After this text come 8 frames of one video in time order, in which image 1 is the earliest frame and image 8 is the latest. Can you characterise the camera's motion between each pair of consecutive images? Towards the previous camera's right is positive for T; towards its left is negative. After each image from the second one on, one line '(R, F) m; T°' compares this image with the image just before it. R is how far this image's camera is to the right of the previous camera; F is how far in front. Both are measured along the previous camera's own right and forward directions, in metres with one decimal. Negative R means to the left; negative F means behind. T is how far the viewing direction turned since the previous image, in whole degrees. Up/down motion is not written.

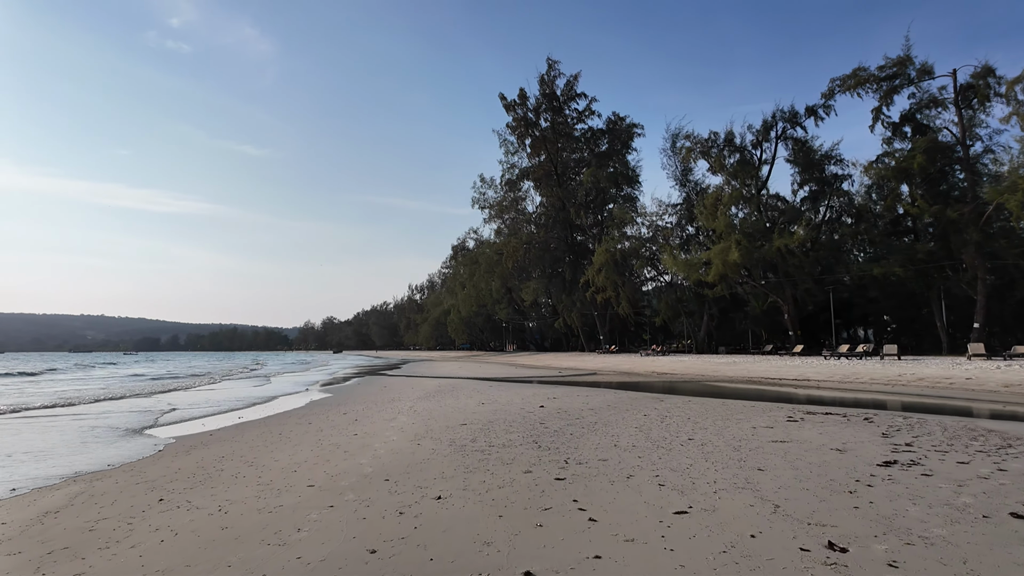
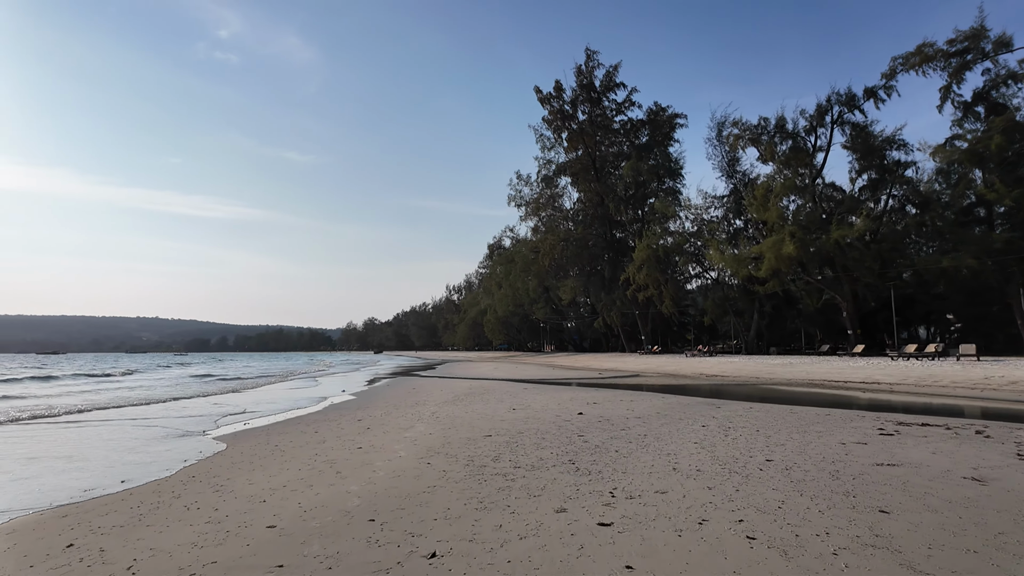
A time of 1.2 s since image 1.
(+0.1, +1.4) m; -4°
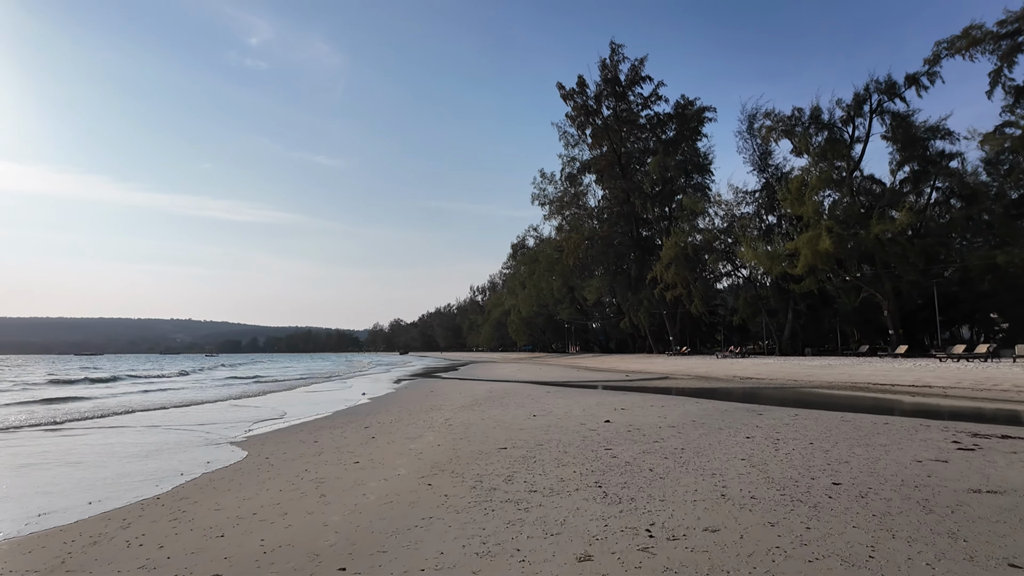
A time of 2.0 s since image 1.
(+0.1, +0.9) m; -2°
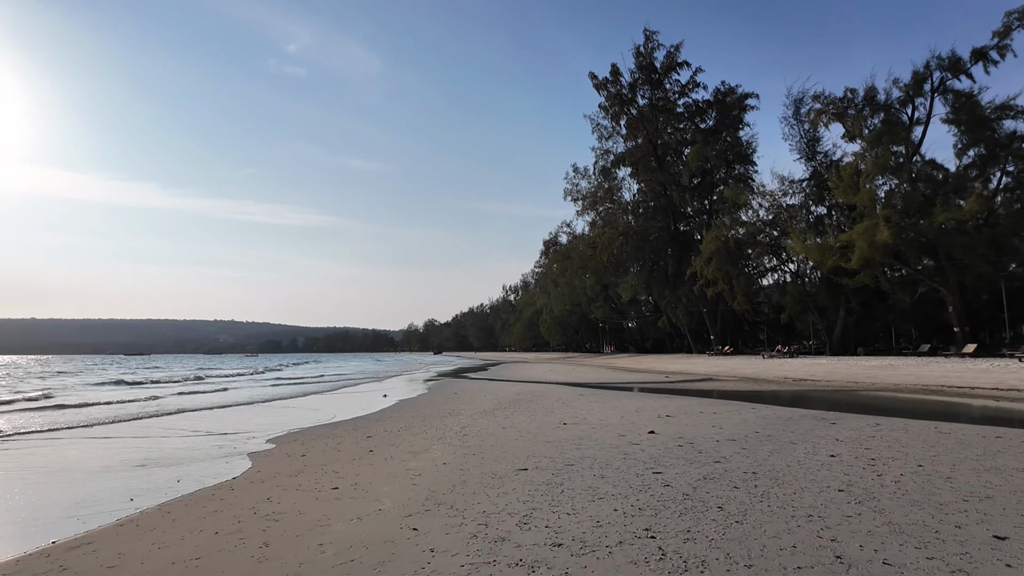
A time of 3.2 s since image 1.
(+0.1, +1.4) m; -3°
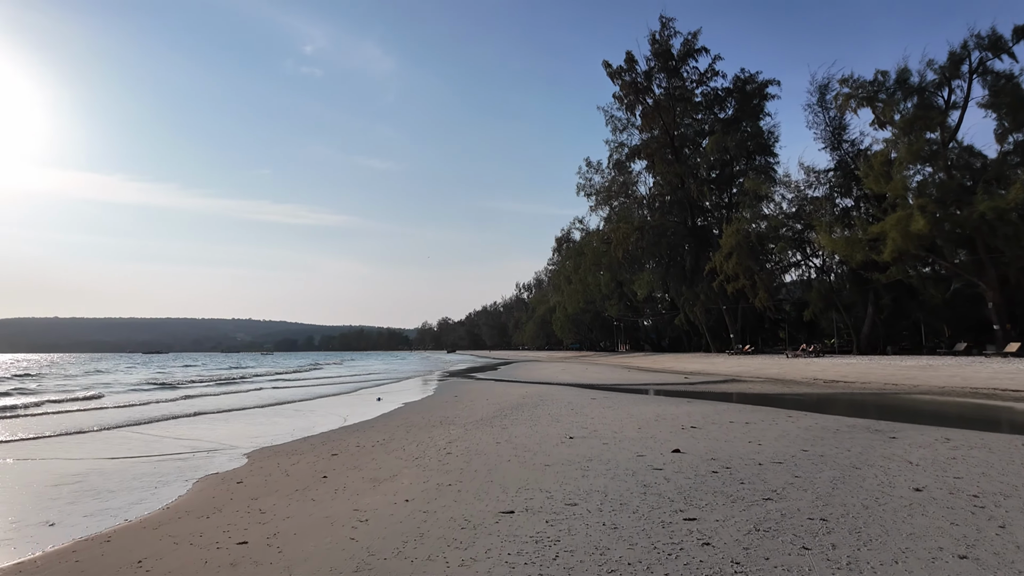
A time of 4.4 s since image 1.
(+0.2, +1.4) m; -1°
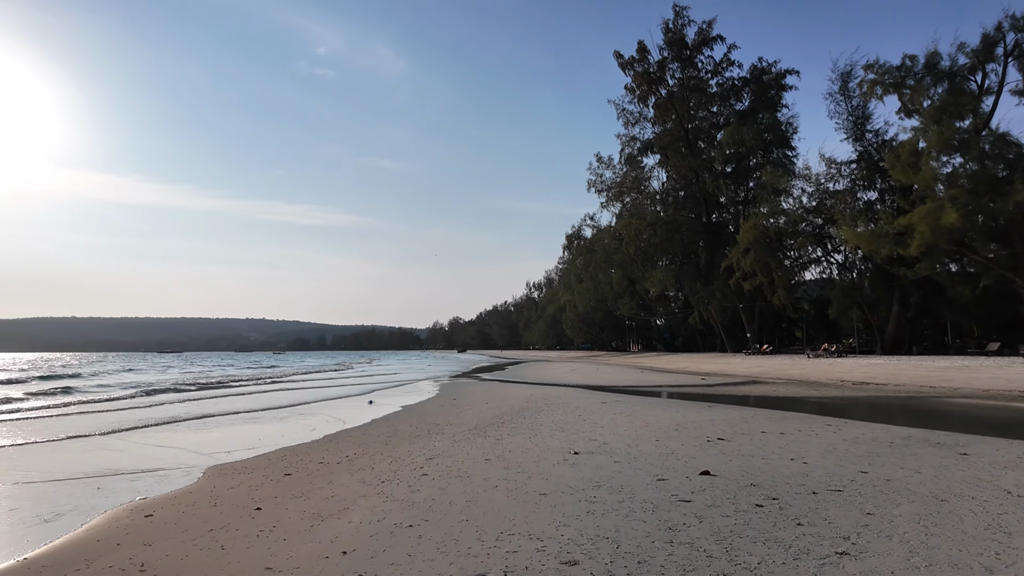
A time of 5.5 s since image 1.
(+0.2, +1.2) m; -1°
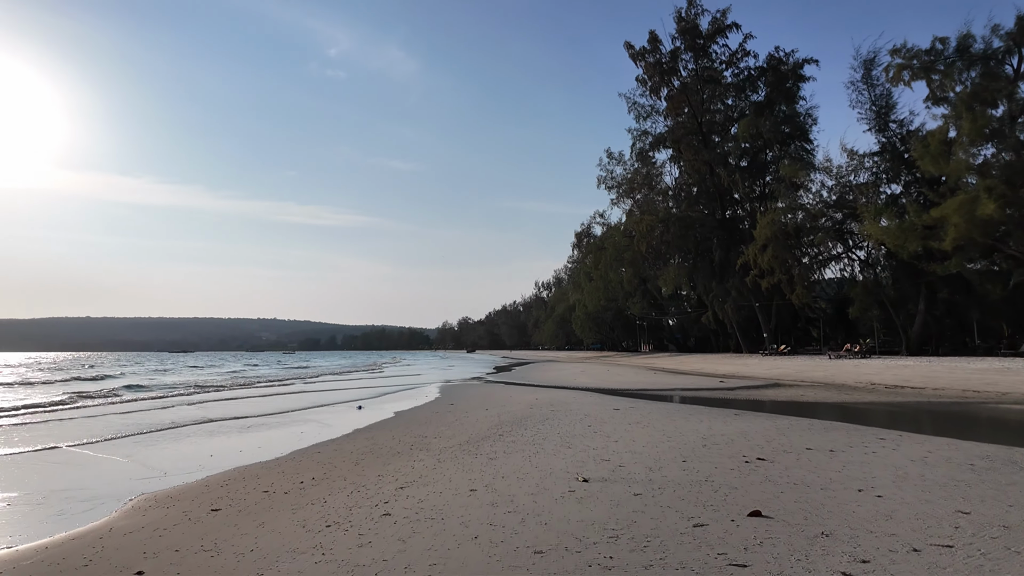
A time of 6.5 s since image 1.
(+0.1, +1.2) m; -1°
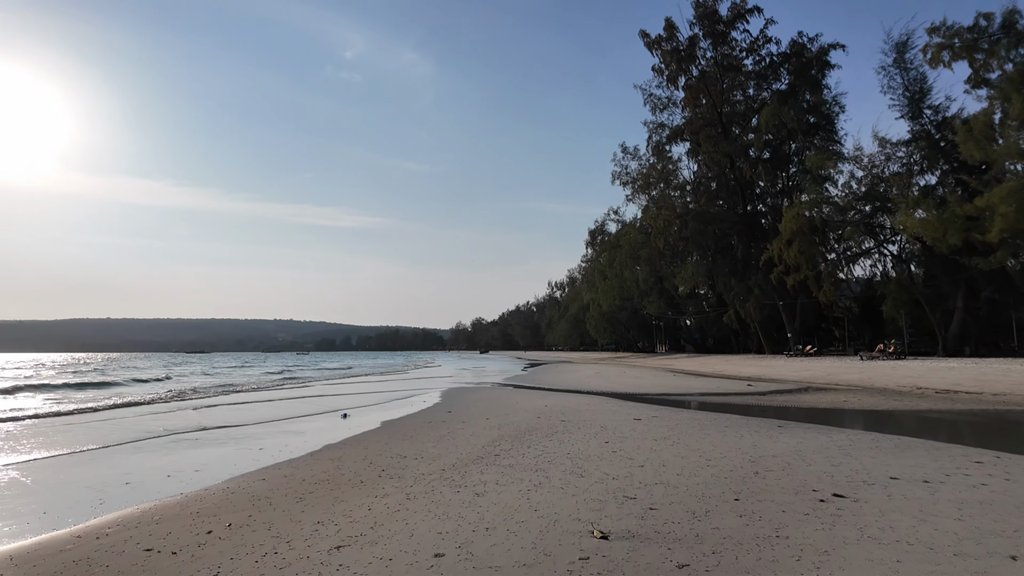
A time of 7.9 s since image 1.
(+0.2, +1.5) m; -1°
